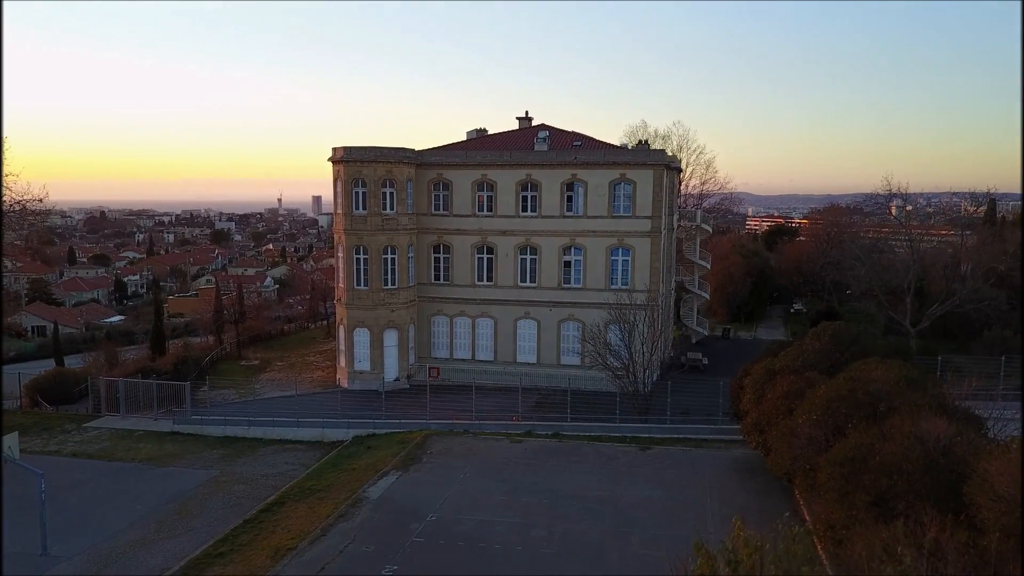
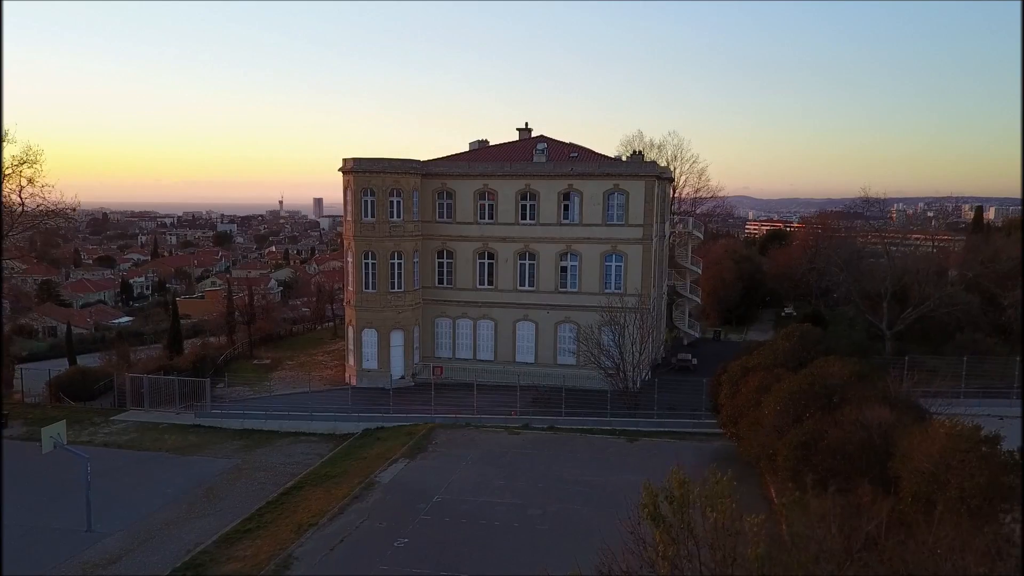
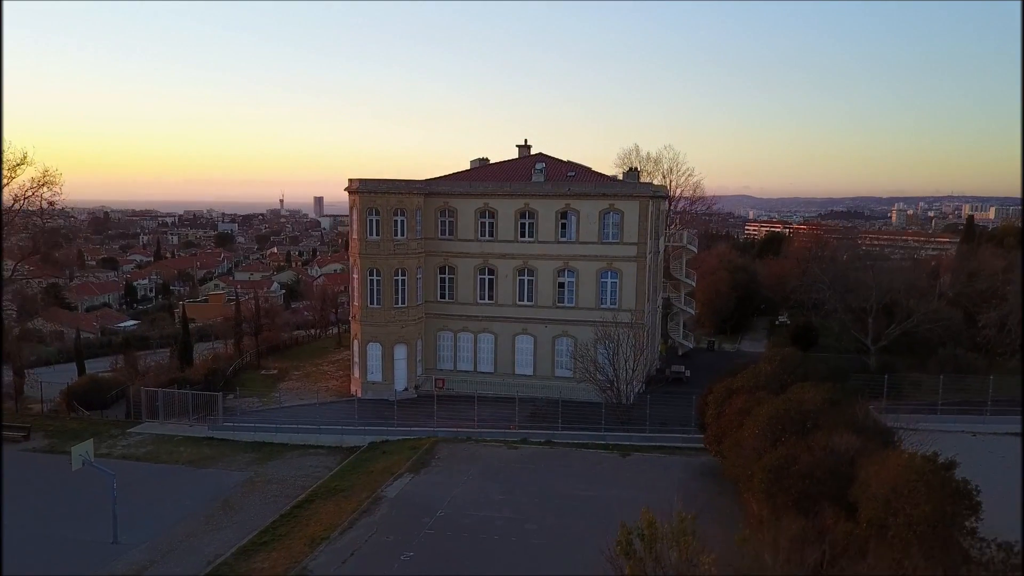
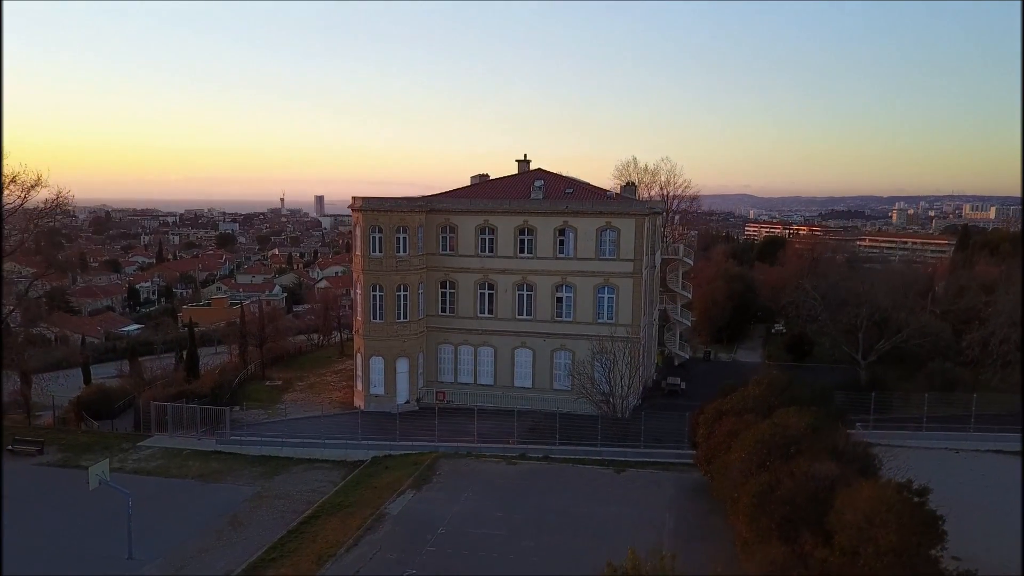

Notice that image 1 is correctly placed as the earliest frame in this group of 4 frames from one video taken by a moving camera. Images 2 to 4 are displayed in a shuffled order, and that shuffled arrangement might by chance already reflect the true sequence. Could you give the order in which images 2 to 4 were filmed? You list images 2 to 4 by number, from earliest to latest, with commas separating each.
2, 3, 4
